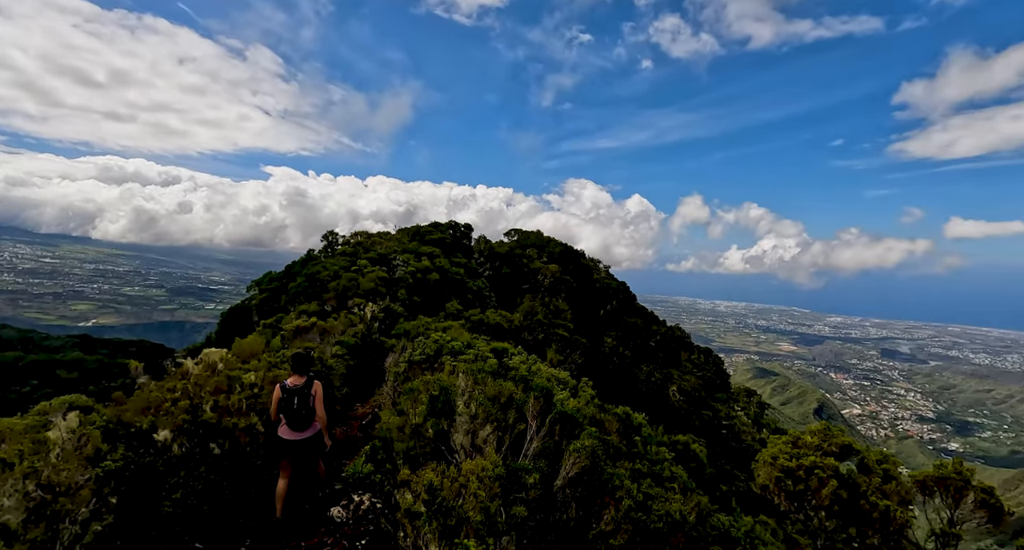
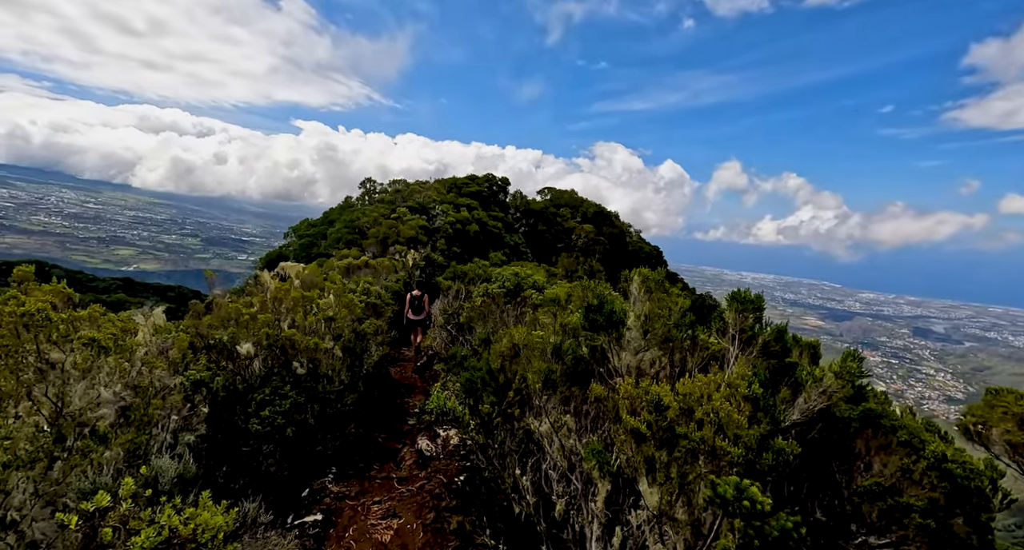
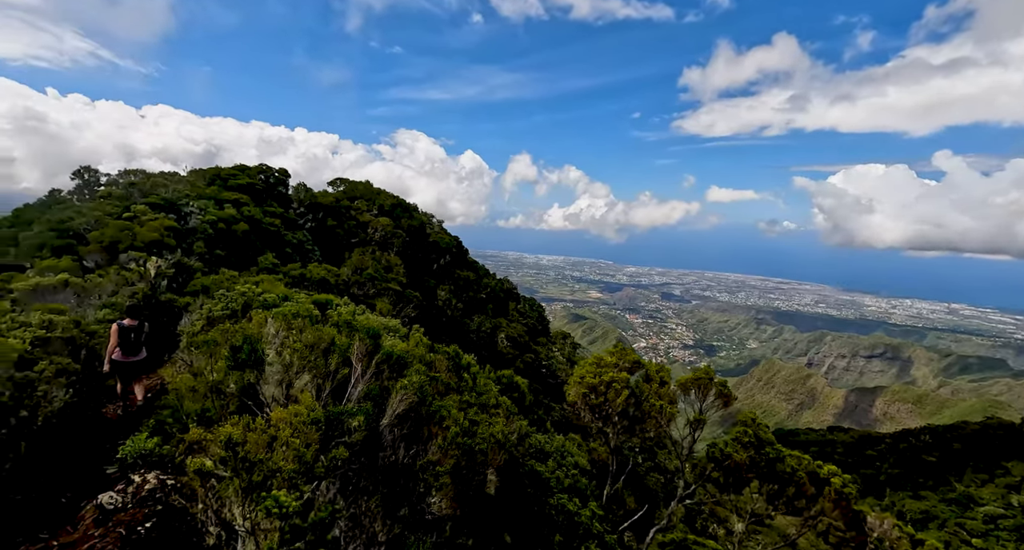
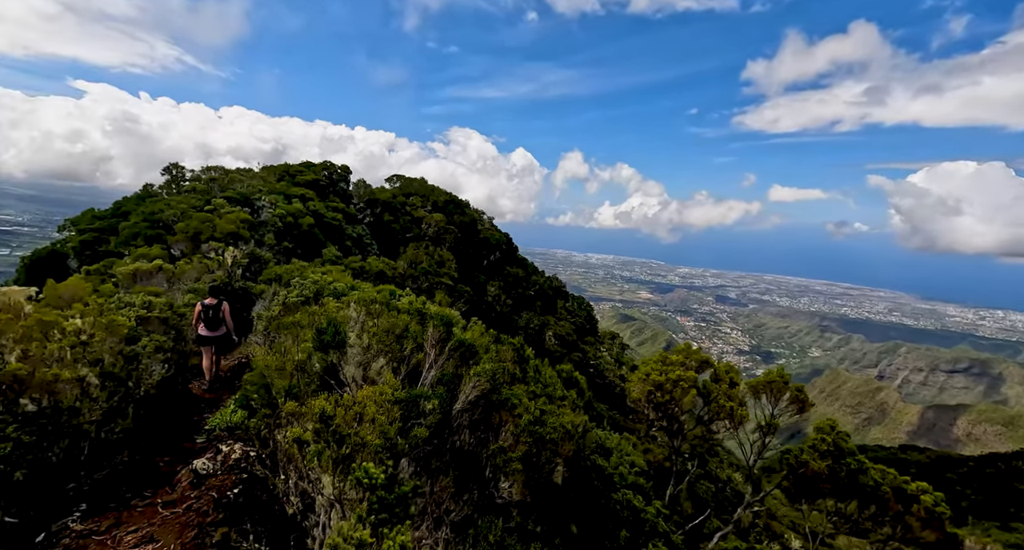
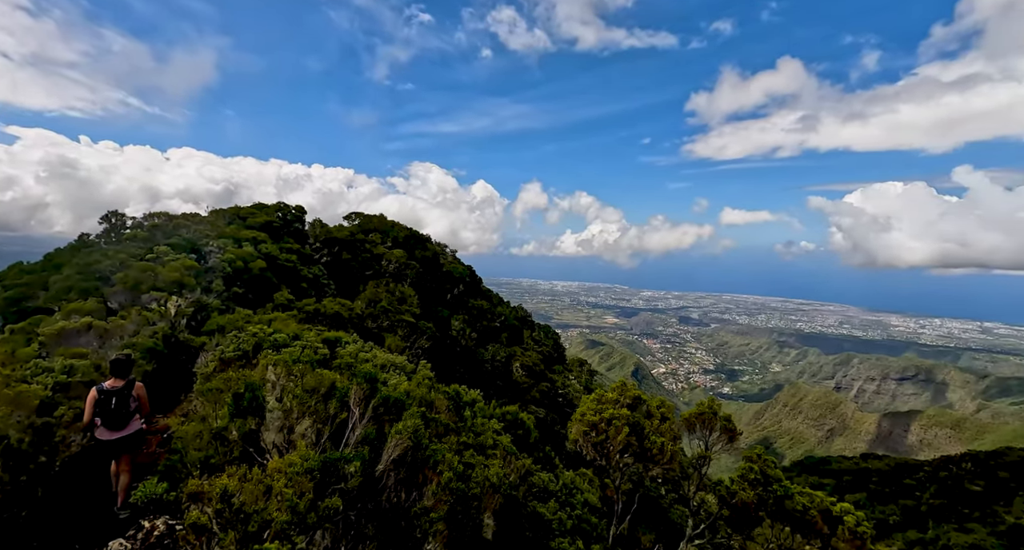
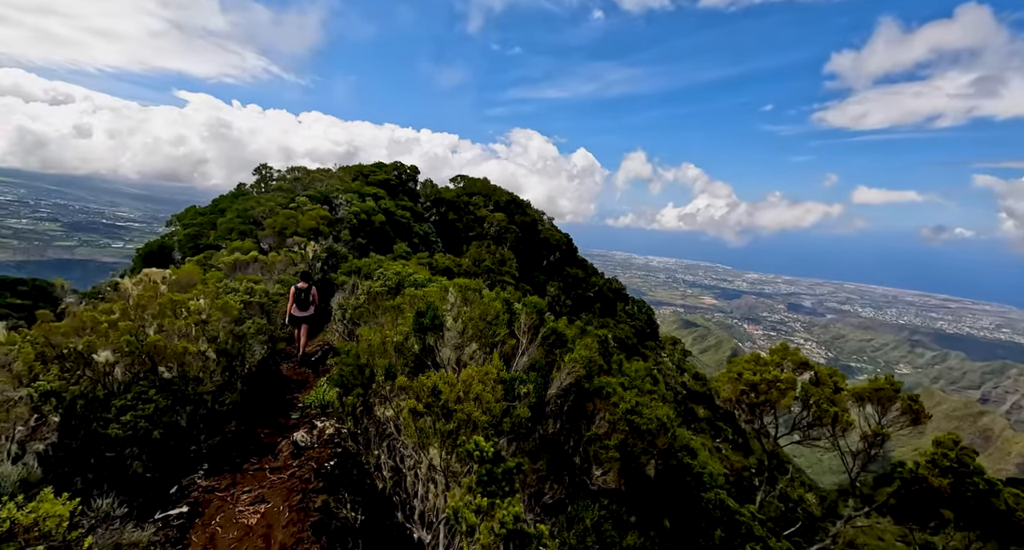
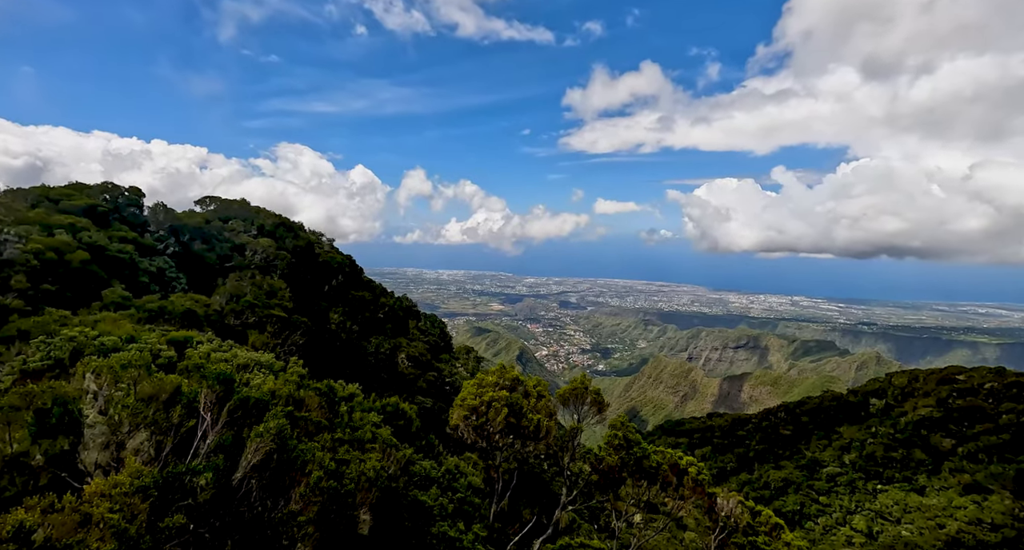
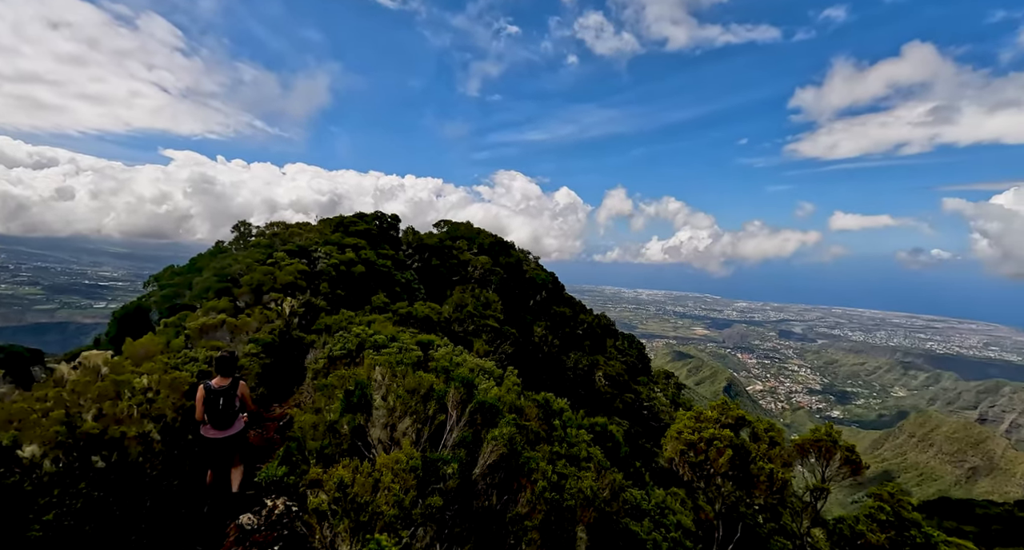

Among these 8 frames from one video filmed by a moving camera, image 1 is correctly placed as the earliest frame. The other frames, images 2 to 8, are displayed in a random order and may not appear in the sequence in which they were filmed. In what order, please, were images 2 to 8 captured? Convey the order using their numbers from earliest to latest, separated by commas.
8, 5, 7, 3, 4, 6, 2
